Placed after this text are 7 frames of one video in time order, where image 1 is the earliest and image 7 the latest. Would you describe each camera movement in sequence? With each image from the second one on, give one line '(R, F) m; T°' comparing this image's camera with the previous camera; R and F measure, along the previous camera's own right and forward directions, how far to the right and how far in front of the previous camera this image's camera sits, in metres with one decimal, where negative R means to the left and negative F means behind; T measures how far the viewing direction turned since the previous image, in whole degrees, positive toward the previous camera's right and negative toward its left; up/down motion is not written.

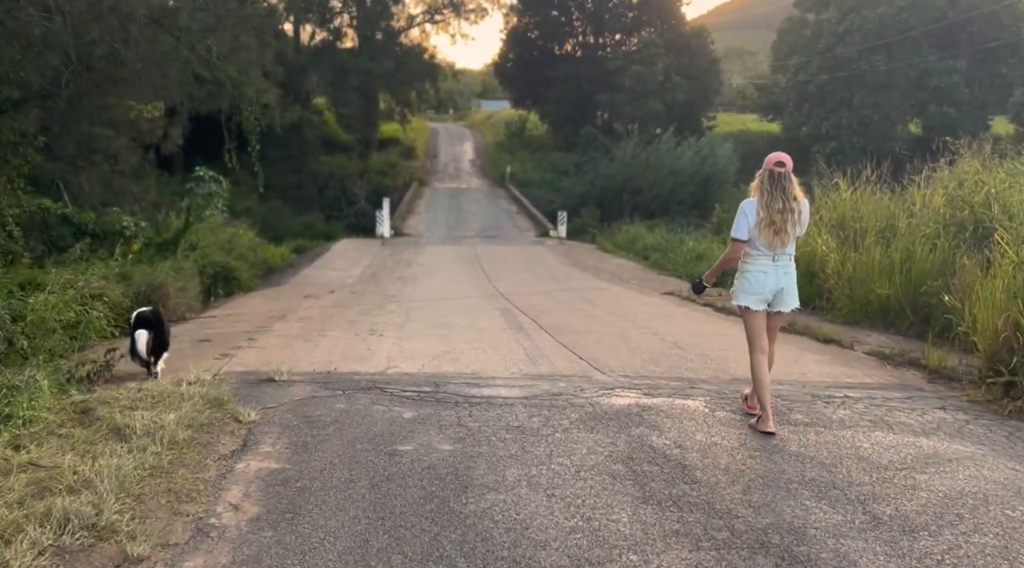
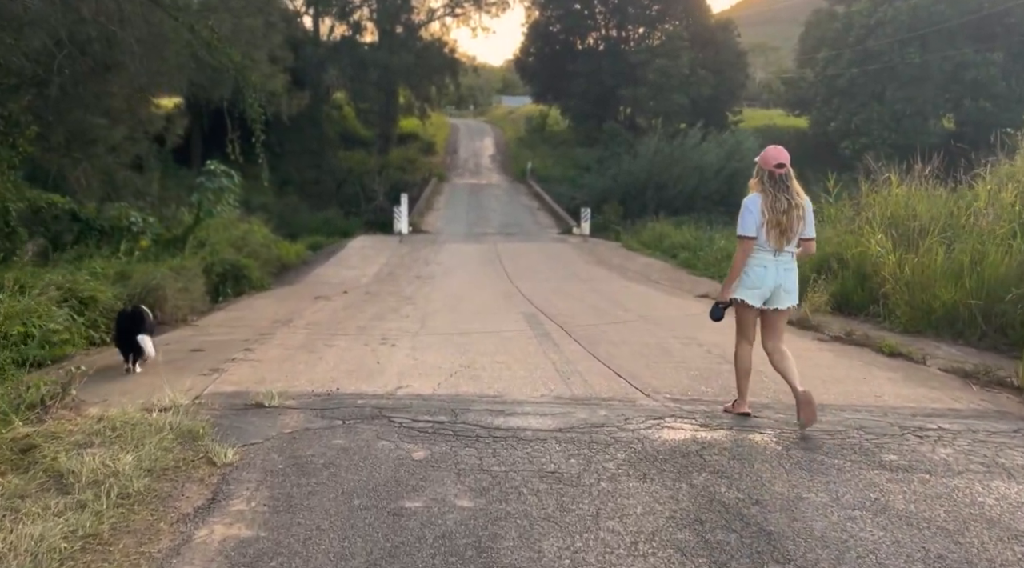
(-0.1, +0.9) m; -1°
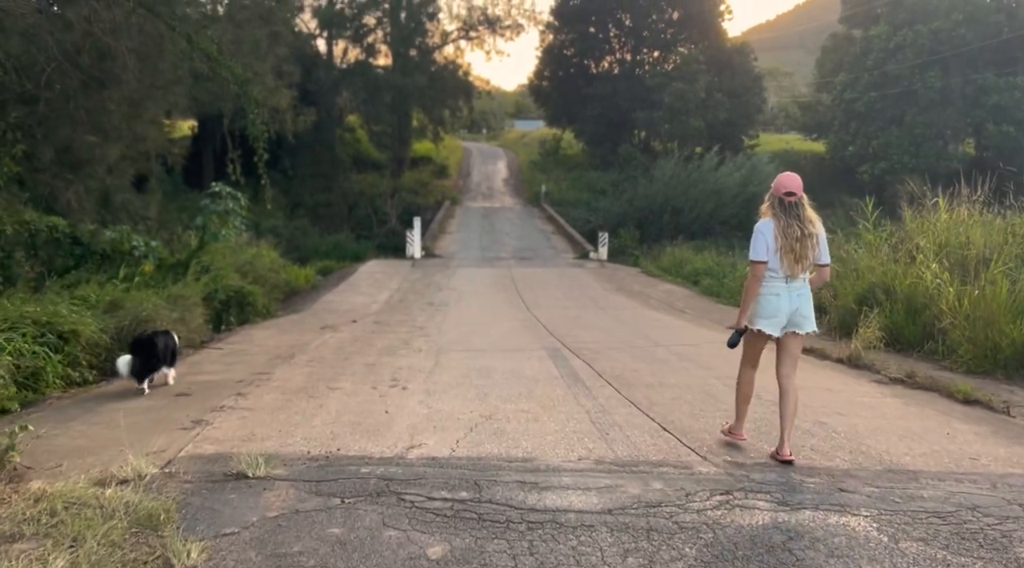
(-0.1, +0.9) m; -1°
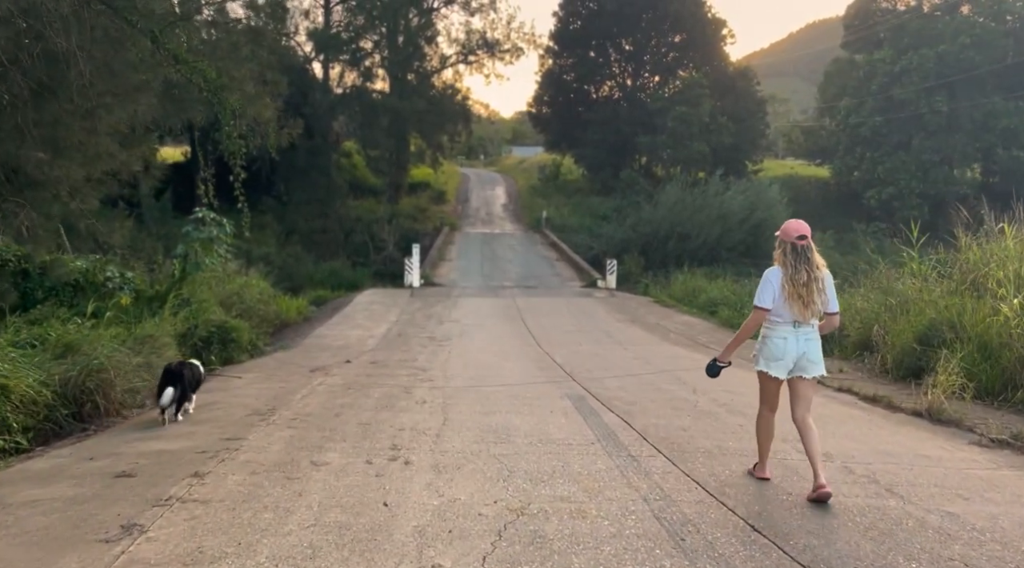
(-0.2, +1.4) m; 0°
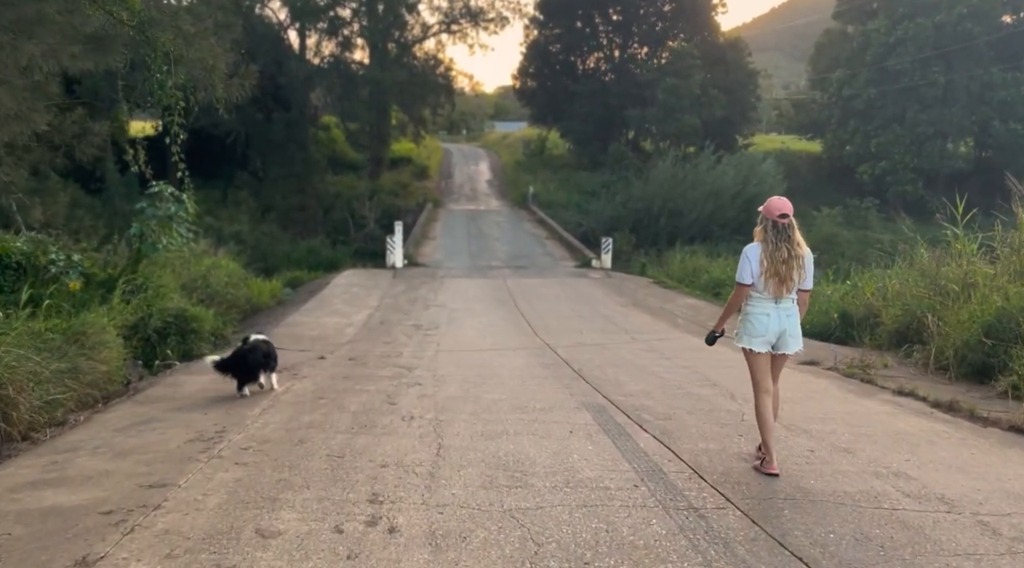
(-0.2, +1.6) m; +1°
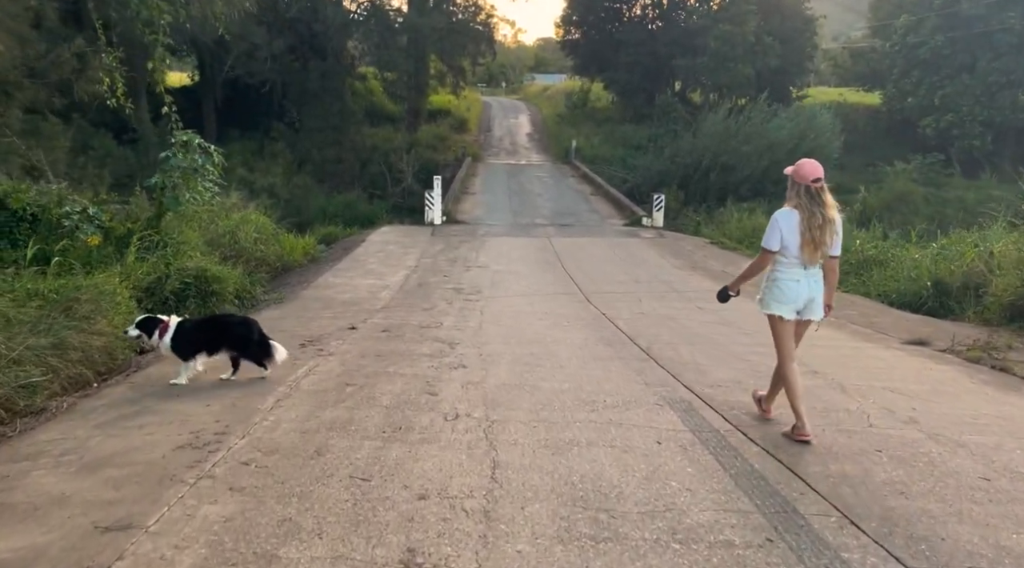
(-0.2, +1.4) m; -2°
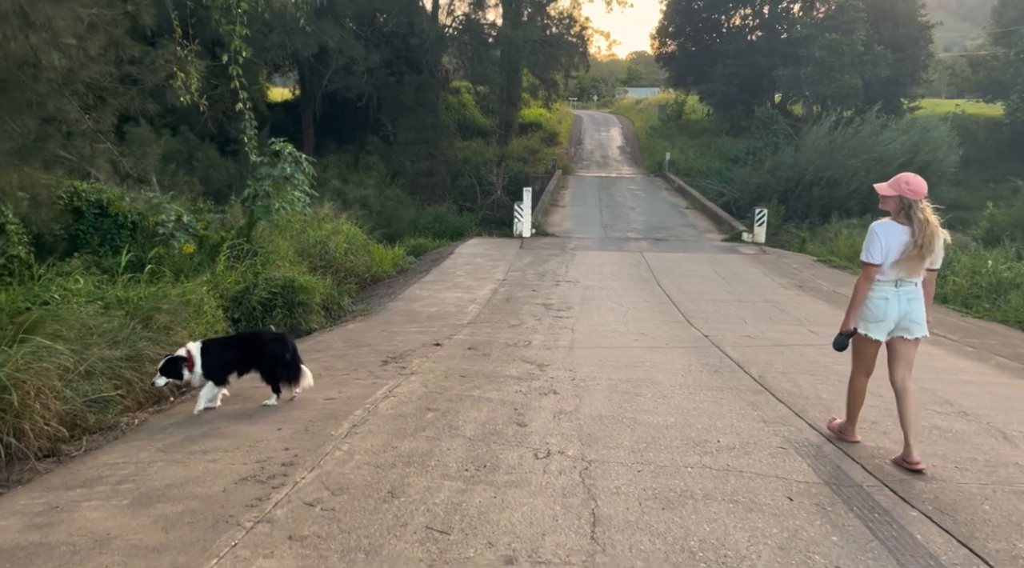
(-0.1, +0.6) m; -6°
